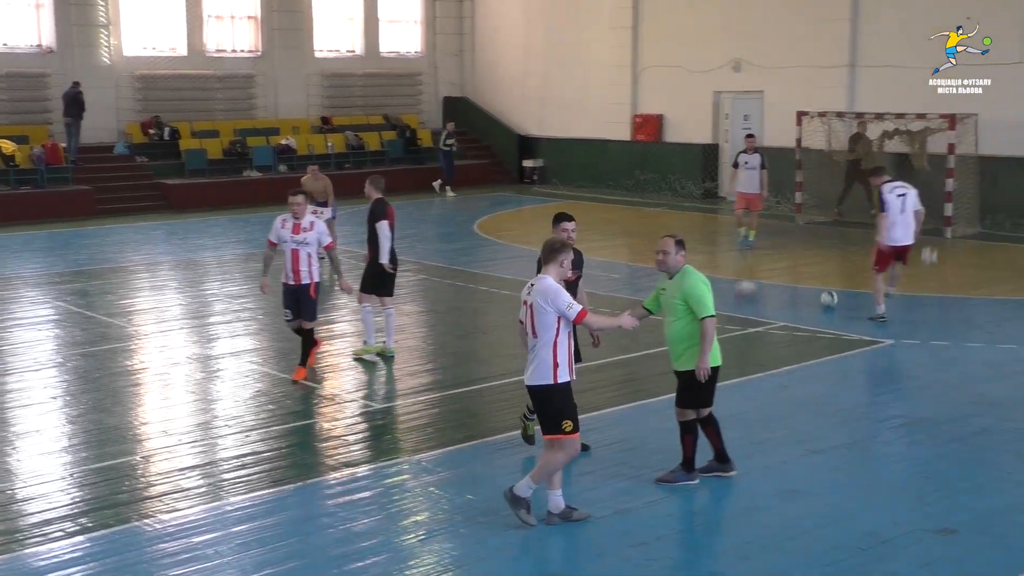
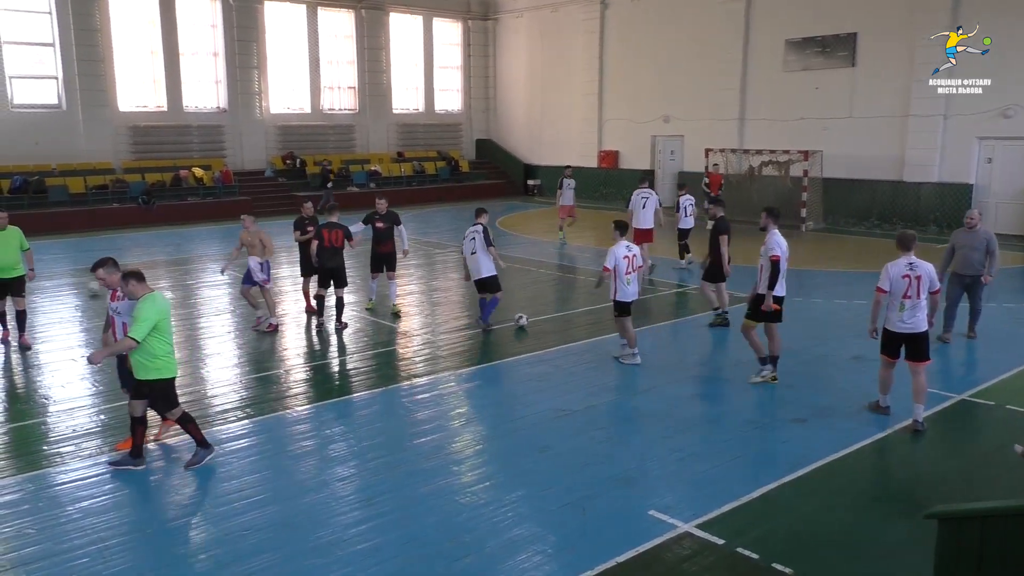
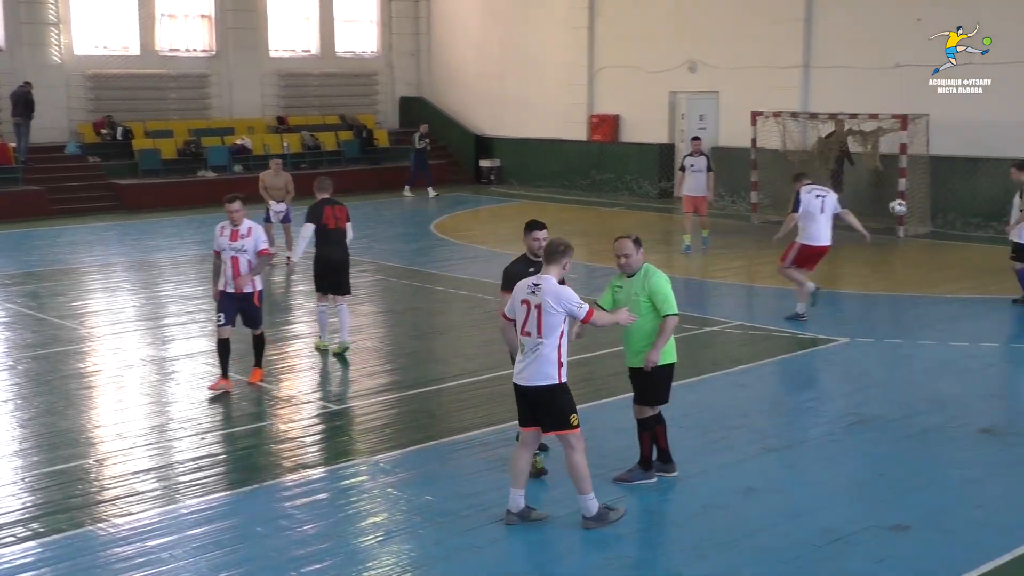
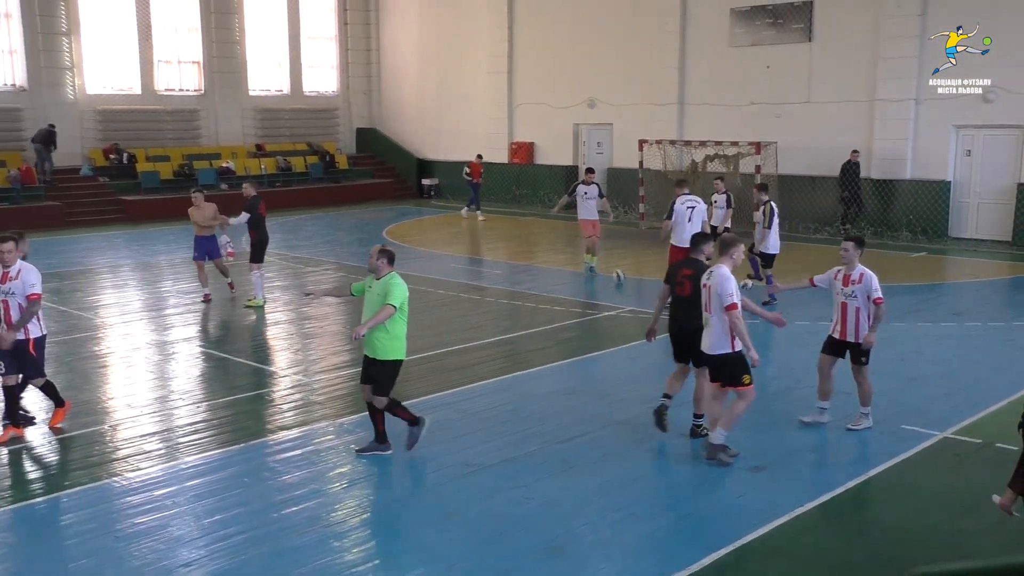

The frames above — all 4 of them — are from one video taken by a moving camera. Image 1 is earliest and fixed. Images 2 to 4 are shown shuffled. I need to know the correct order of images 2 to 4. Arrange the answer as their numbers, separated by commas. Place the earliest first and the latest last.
3, 4, 2
